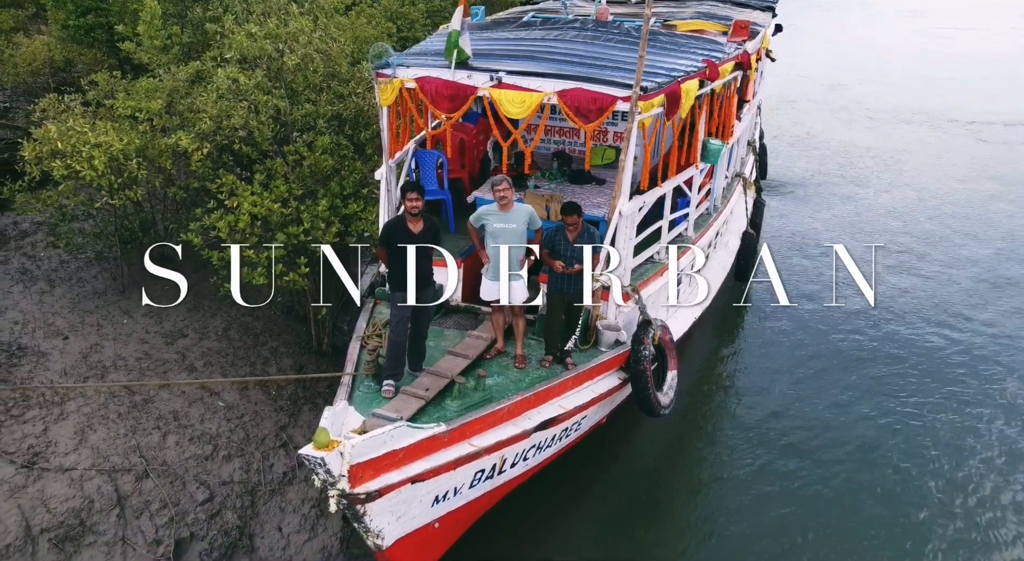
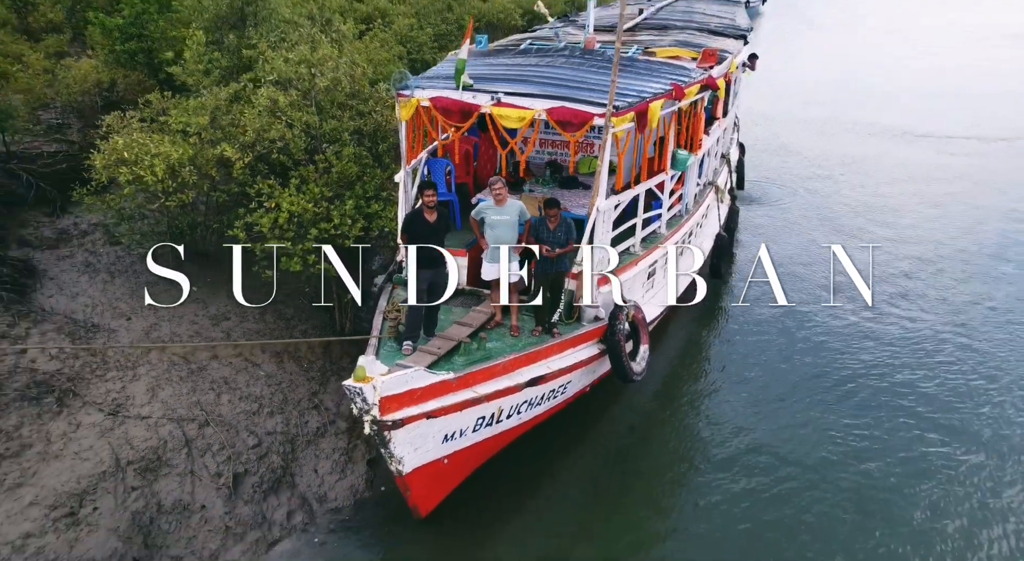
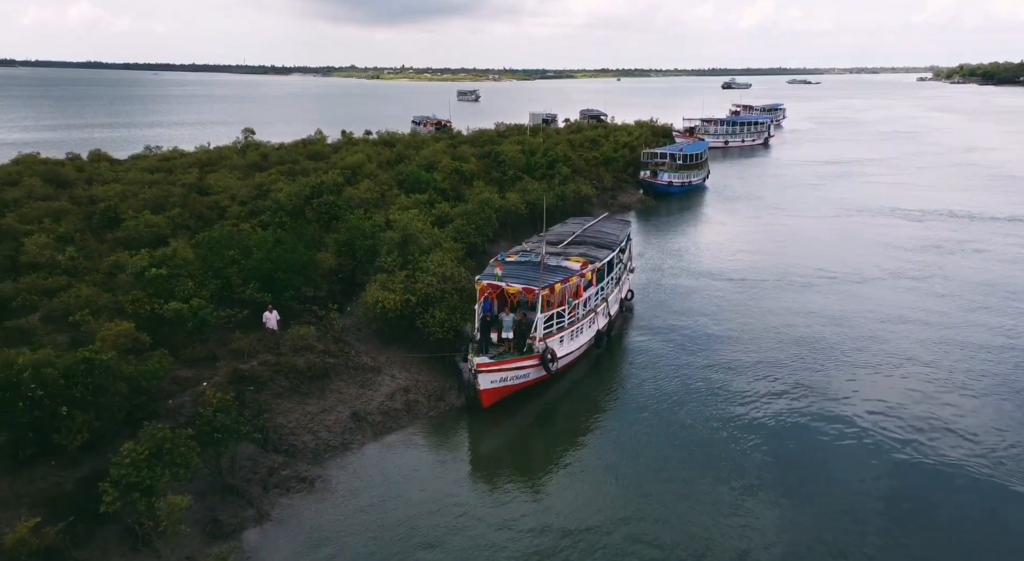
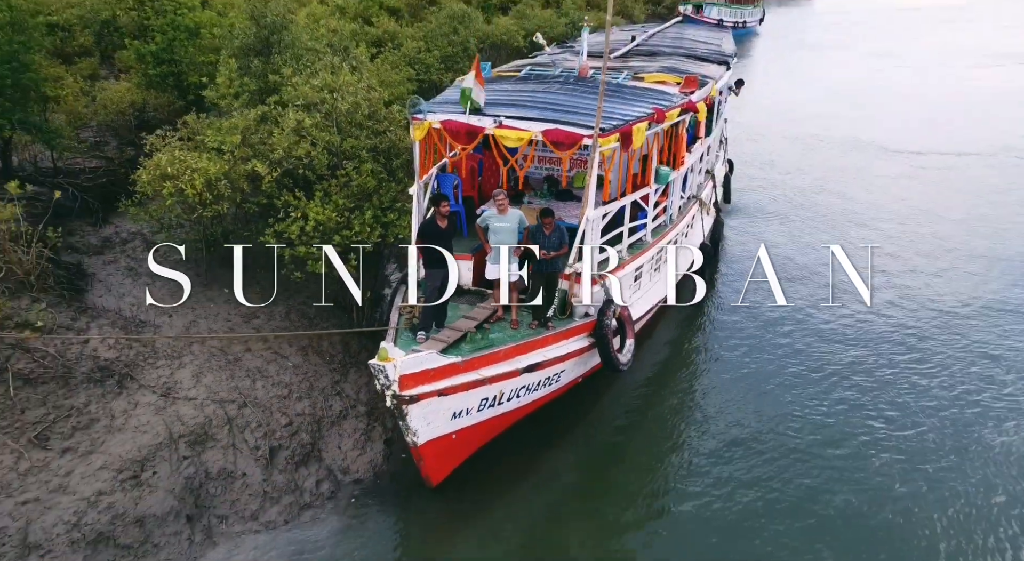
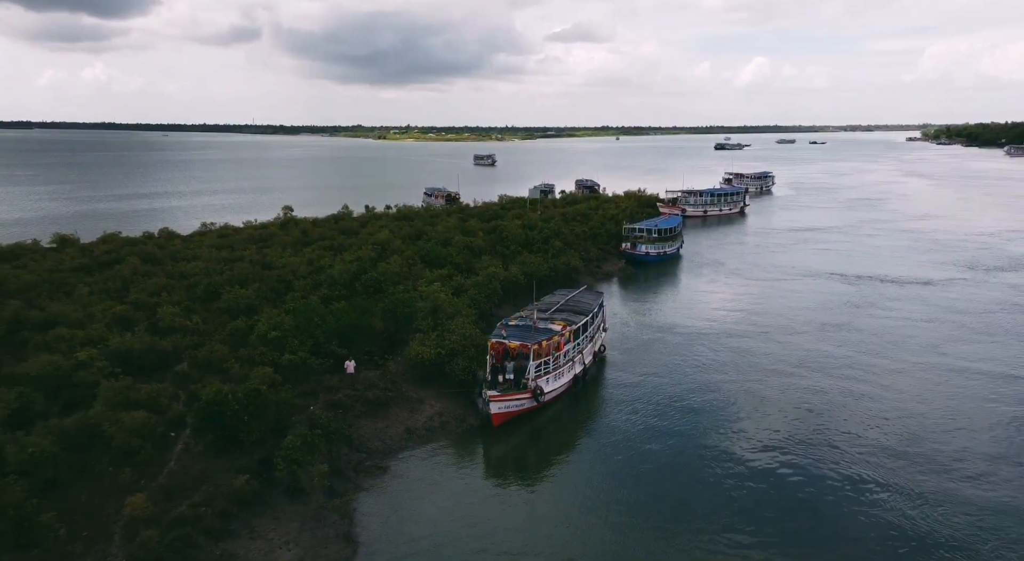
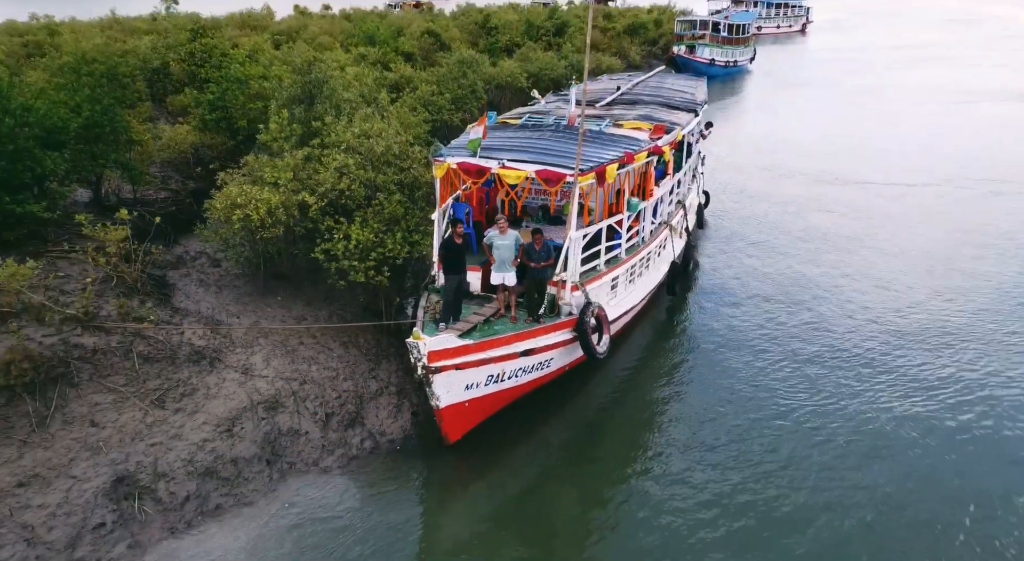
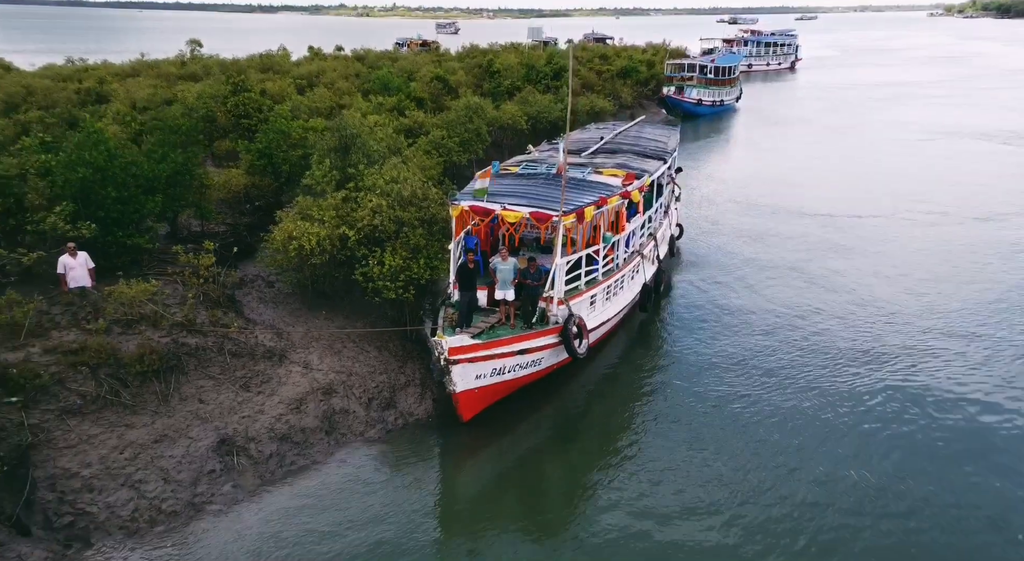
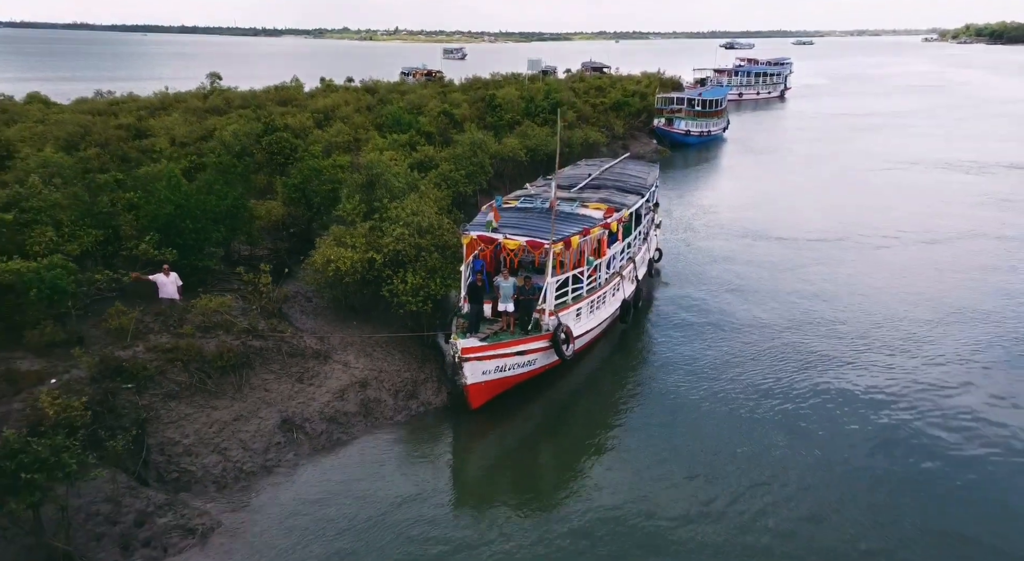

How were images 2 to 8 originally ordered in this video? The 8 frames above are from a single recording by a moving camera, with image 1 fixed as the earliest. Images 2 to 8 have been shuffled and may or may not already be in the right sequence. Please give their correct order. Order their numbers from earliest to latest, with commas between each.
2, 4, 6, 7, 8, 3, 5
